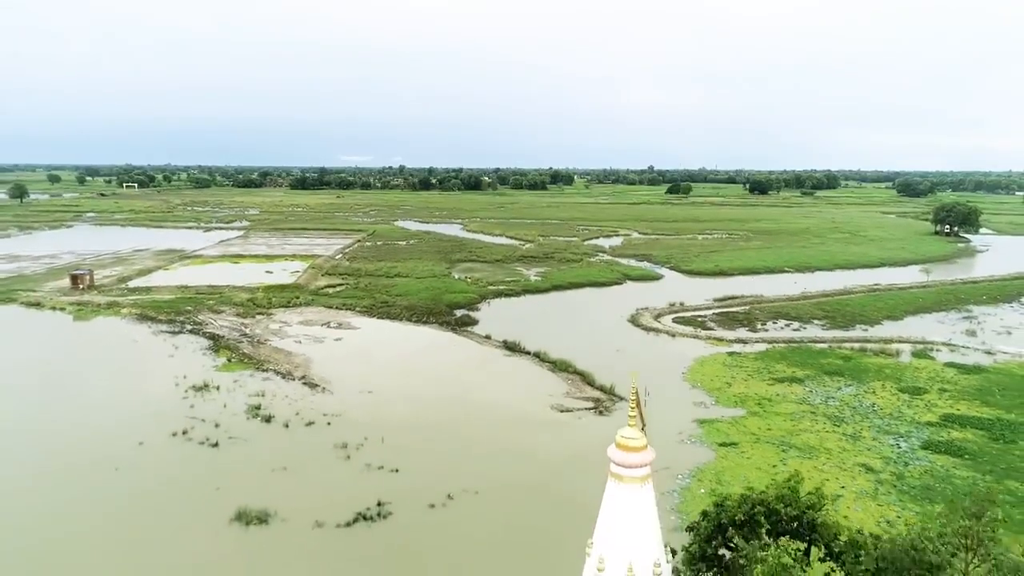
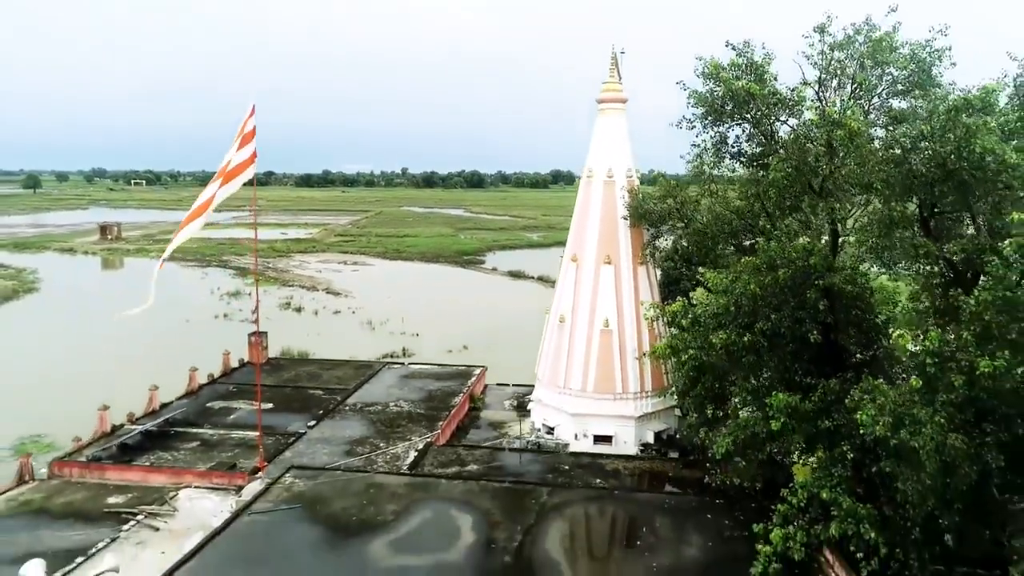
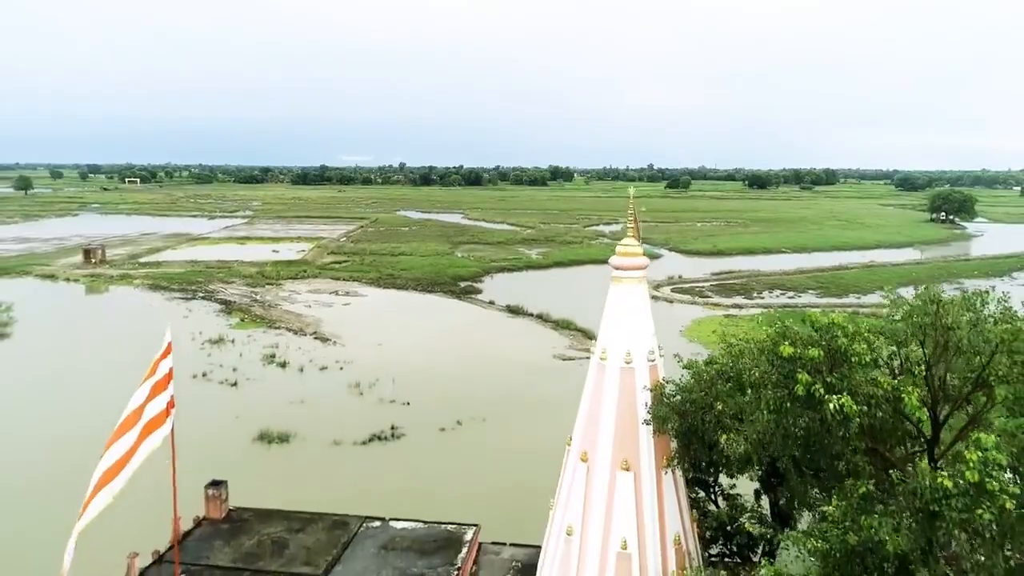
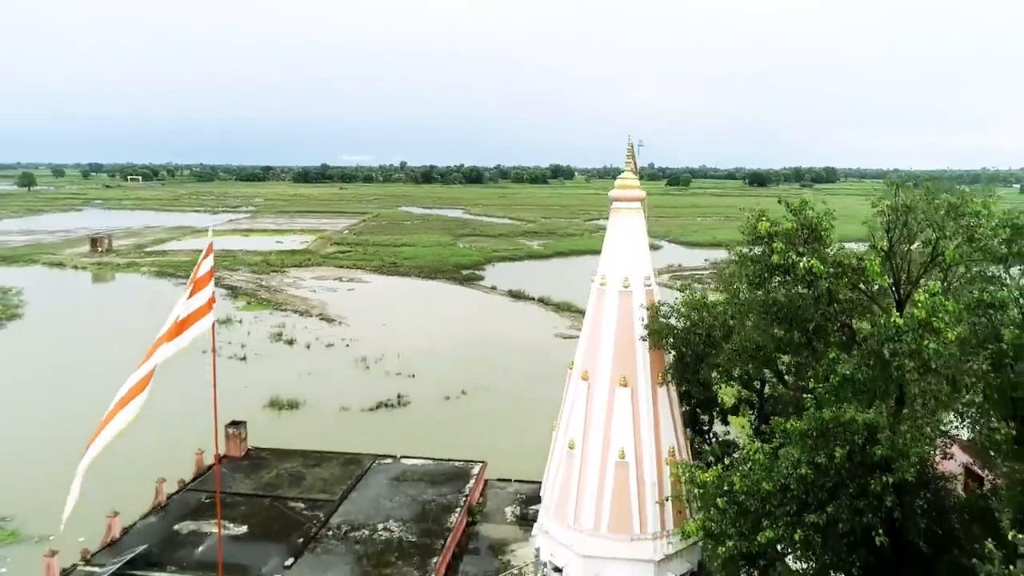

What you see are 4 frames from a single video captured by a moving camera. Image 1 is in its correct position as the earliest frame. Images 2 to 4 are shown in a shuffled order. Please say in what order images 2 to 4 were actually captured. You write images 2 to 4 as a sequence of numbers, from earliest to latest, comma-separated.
3, 4, 2
